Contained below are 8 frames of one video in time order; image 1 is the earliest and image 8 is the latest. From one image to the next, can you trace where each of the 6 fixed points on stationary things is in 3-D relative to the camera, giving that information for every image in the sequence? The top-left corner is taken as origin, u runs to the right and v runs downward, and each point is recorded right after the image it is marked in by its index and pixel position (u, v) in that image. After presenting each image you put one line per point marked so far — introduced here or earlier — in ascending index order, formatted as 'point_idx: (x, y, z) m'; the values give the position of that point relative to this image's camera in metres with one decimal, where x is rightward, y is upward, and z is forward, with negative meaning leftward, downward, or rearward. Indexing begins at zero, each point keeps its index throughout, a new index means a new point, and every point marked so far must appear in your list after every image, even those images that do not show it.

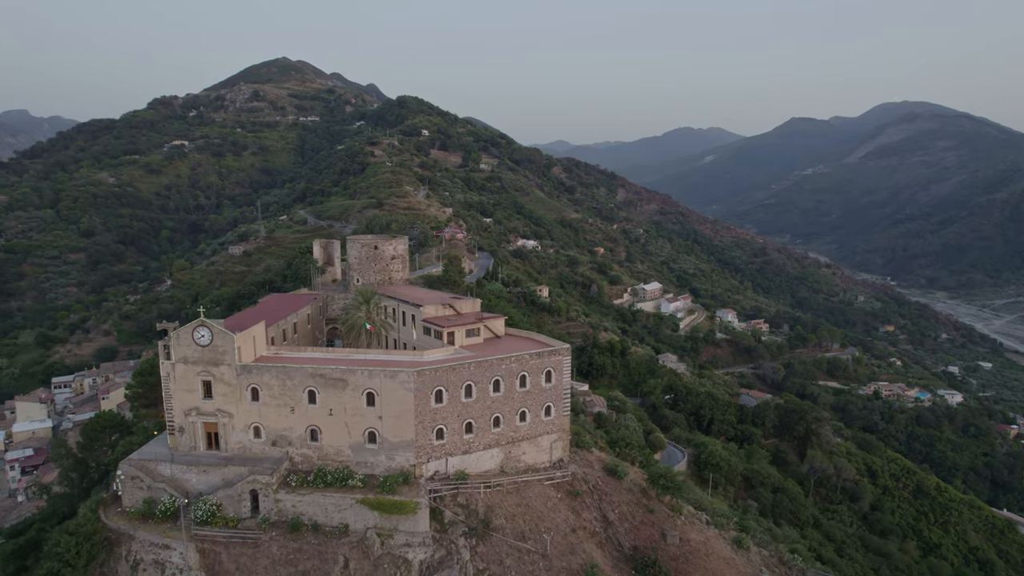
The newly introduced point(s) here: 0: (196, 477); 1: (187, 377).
0: (-8.6, -5.2, +18.9) m
1: (-9.1, -2.5, +19.2) m
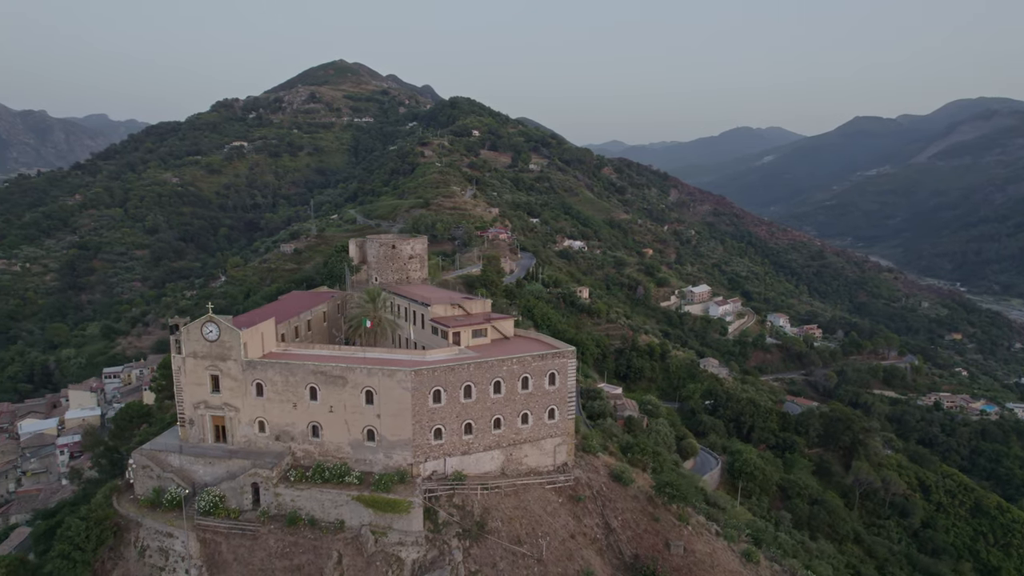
0: (-8.7, -5.1, +19.4) m
1: (-9.1, -2.4, +19.8) m
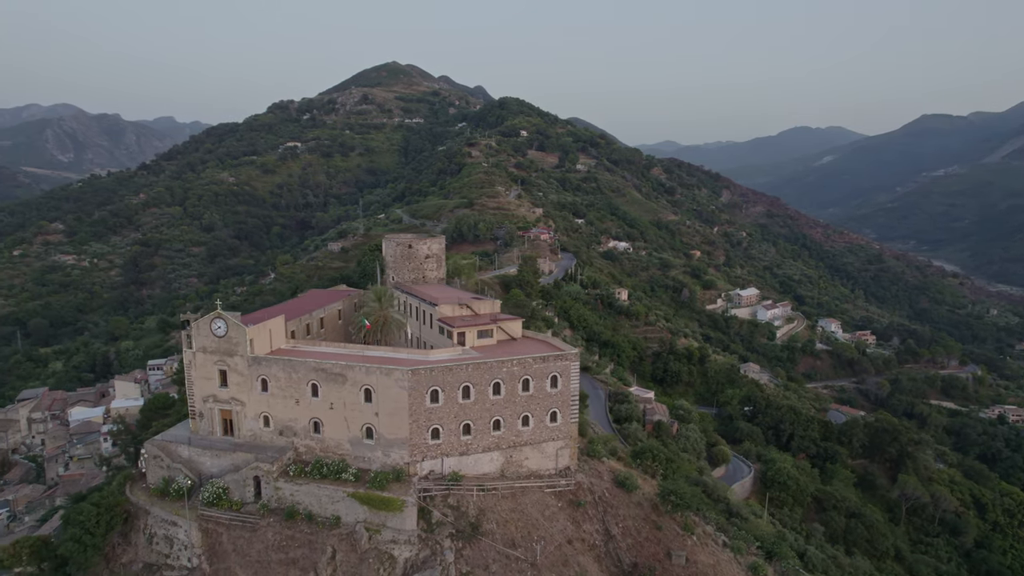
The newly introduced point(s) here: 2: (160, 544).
0: (-8.8, -5.0, +20.0) m
1: (-9.1, -2.3, +20.4) m
2: (-9.8, -7.1, +19.2) m
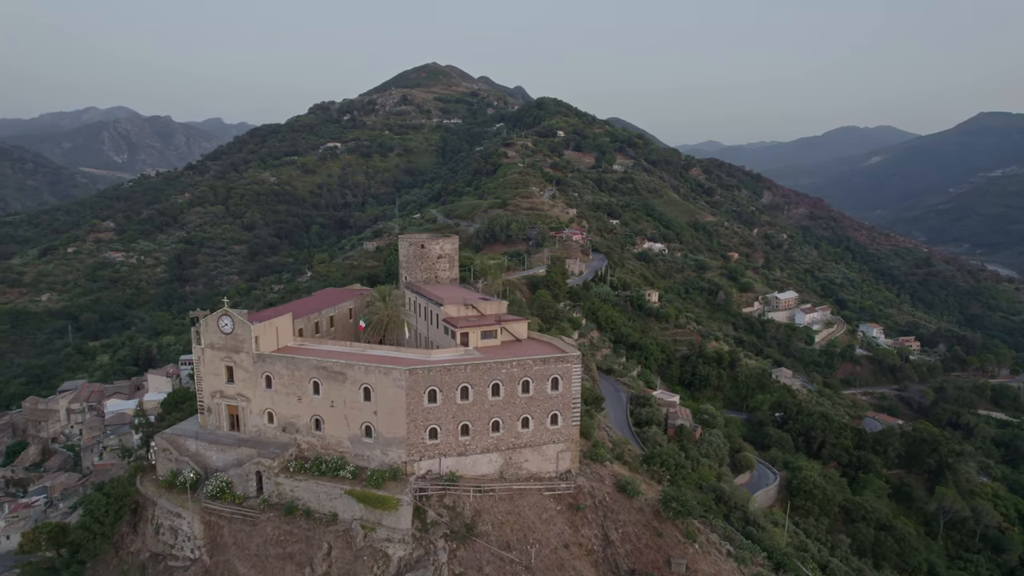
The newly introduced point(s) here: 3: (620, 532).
0: (-8.8, -4.9, +20.4) m
1: (-9.1, -2.2, +20.8) m
2: (-9.9, -7.0, +19.7) m
3: (+3.1, -7.1, +20.0) m
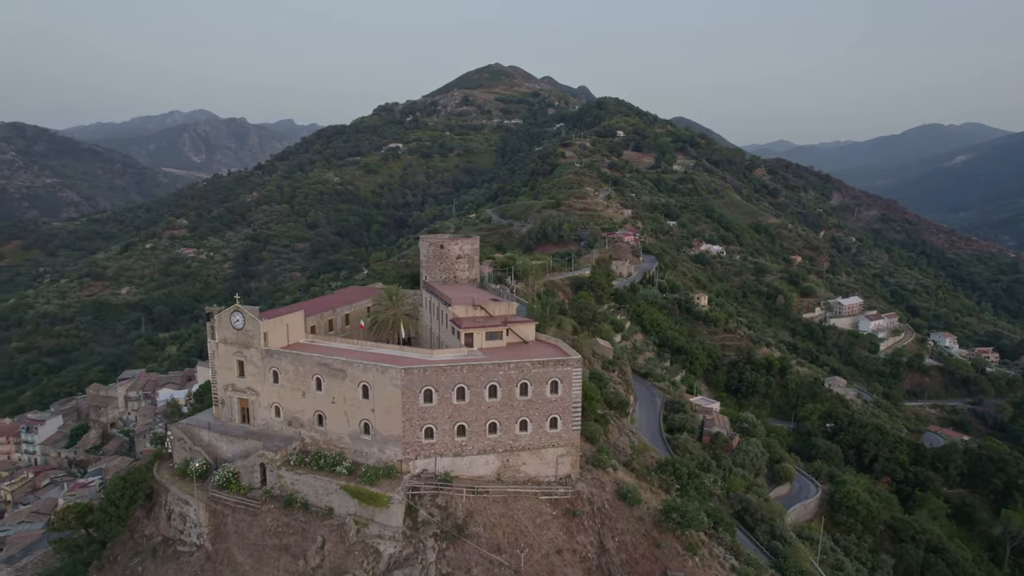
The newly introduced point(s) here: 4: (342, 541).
0: (-8.8, -4.8, +21.1) m
1: (-9.0, -2.1, +21.6) m
2: (-10.0, -6.9, +20.5) m
3: (+3.0, -7.2, +19.6) m
4: (-4.6, -6.9, +18.7) m
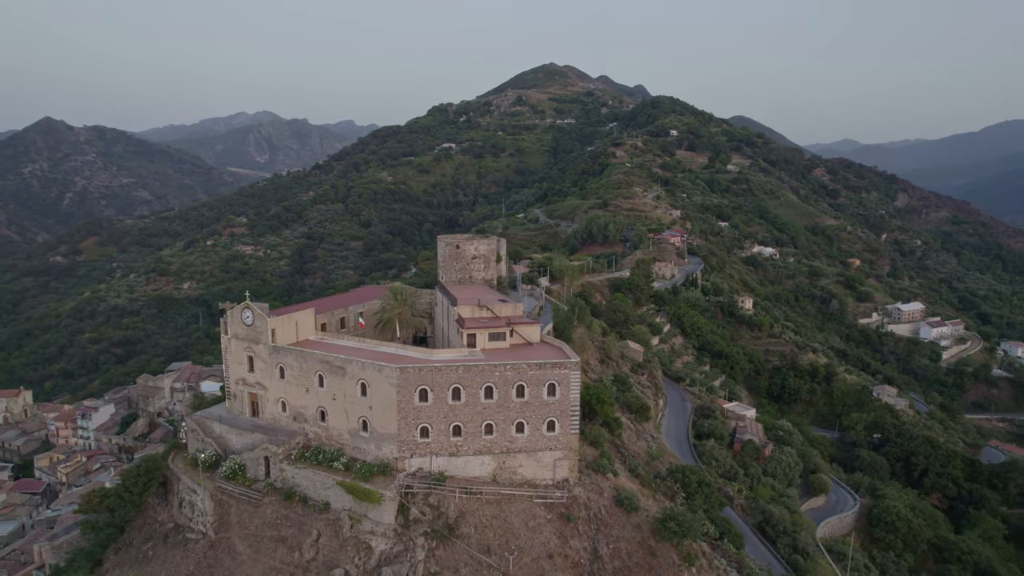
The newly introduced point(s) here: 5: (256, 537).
0: (-8.8, -4.8, +21.8) m
1: (-8.9, -2.0, +22.3) m
2: (-10.1, -6.8, +21.3) m
3: (+2.8, -7.3, +19.3) m
4: (-4.9, -6.8, +19.0) m
5: (-7.3, -7.1, +19.6) m
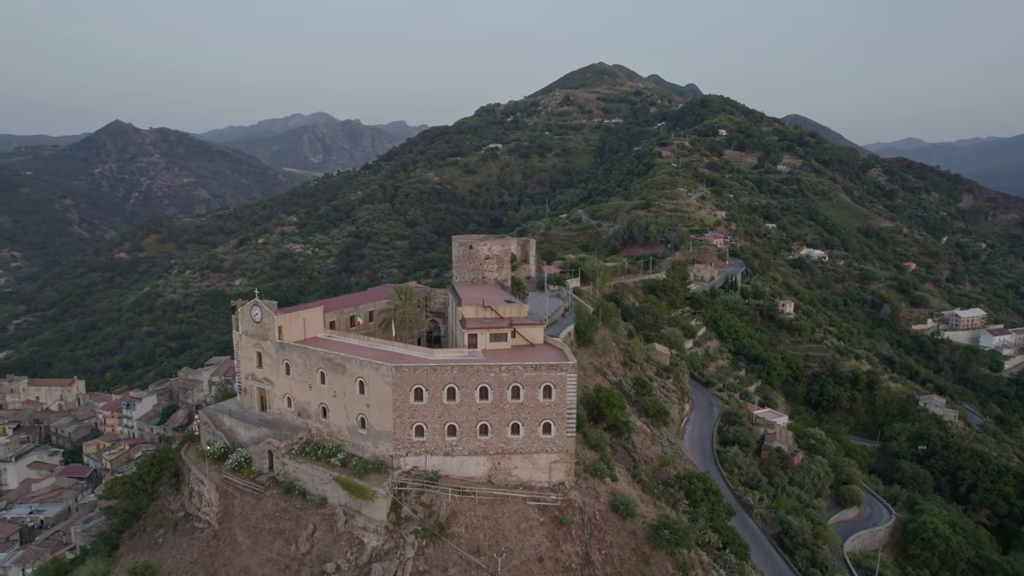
0: (-8.8, -4.7, +22.4) m
1: (-8.8, -1.9, +22.9) m
2: (-10.1, -6.7, +22.0) m
3: (+2.5, -7.3, +19.1) m
4: (-5.1, -6.8, +19.3) m
5: (-7.5, -7.1, +20.1) m
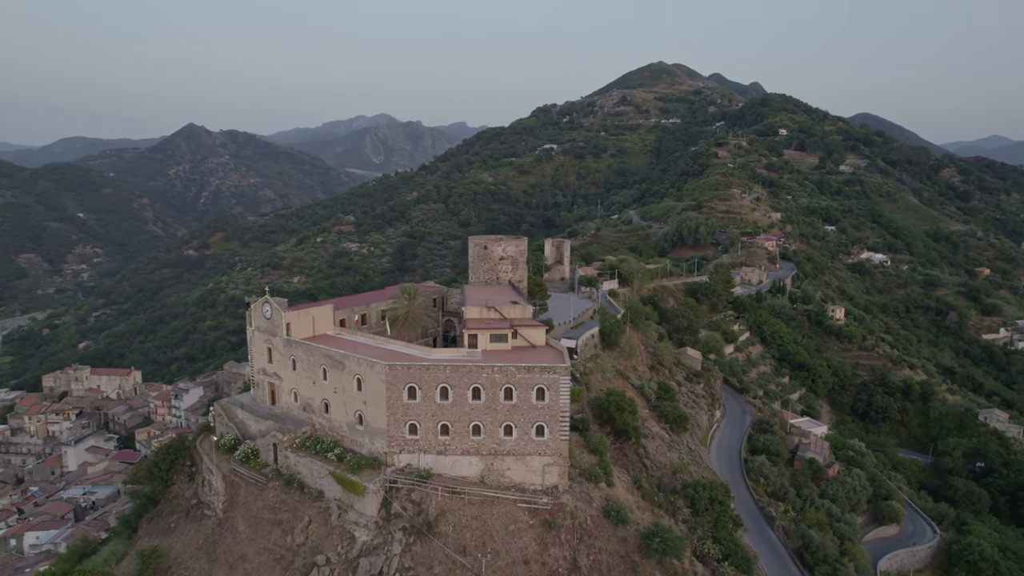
0: (-8.8, -4.6, +23.2) m
1: (-8.7, -1.8, +23.6) m
2: (-10.2, -6.6, +22.9) m
3: (+2.2, -7.4, +18.8) m
4: (-5.4, -6.8, +19.7) m
5: (-7.7, -7.0, +20.7) m
